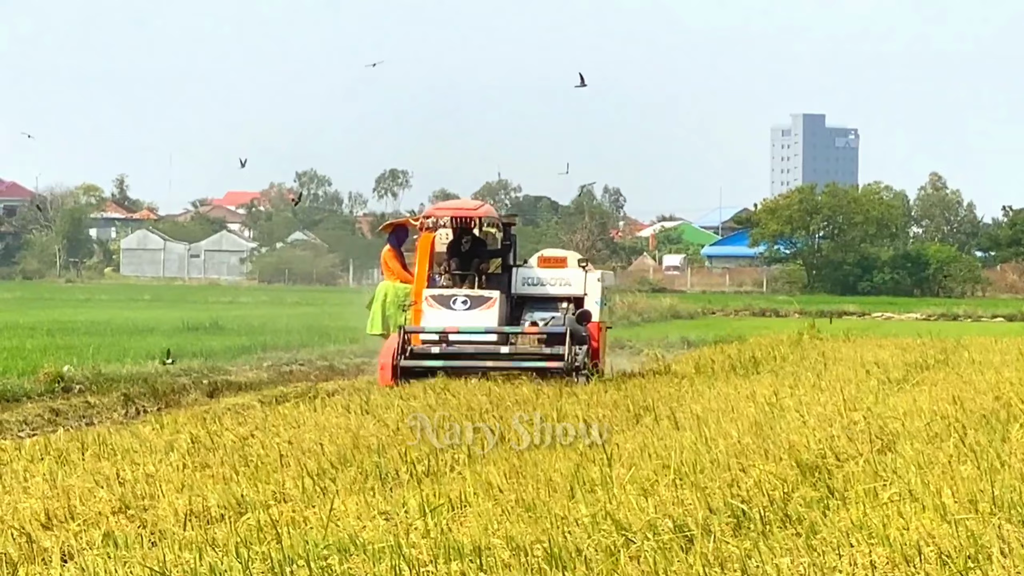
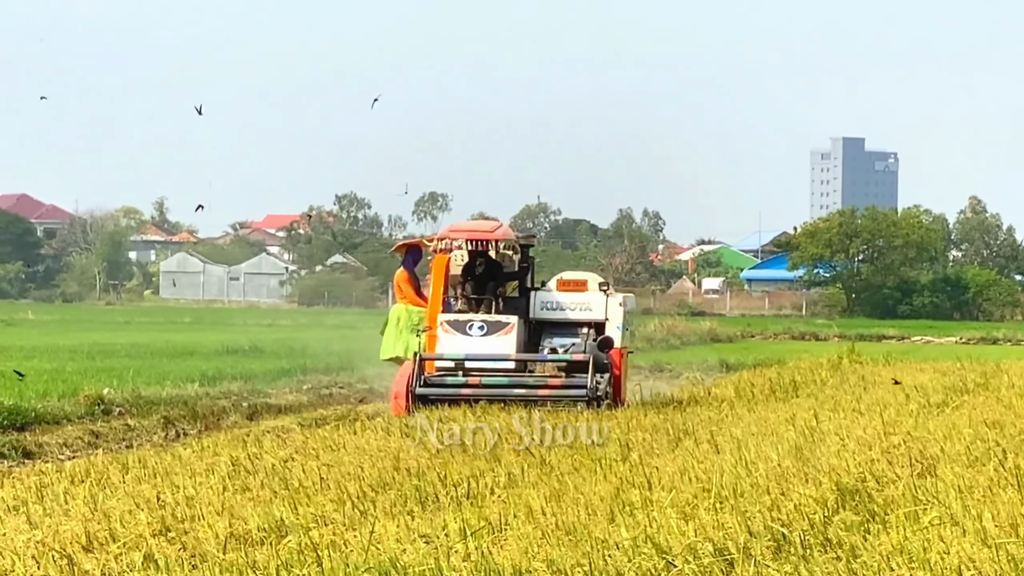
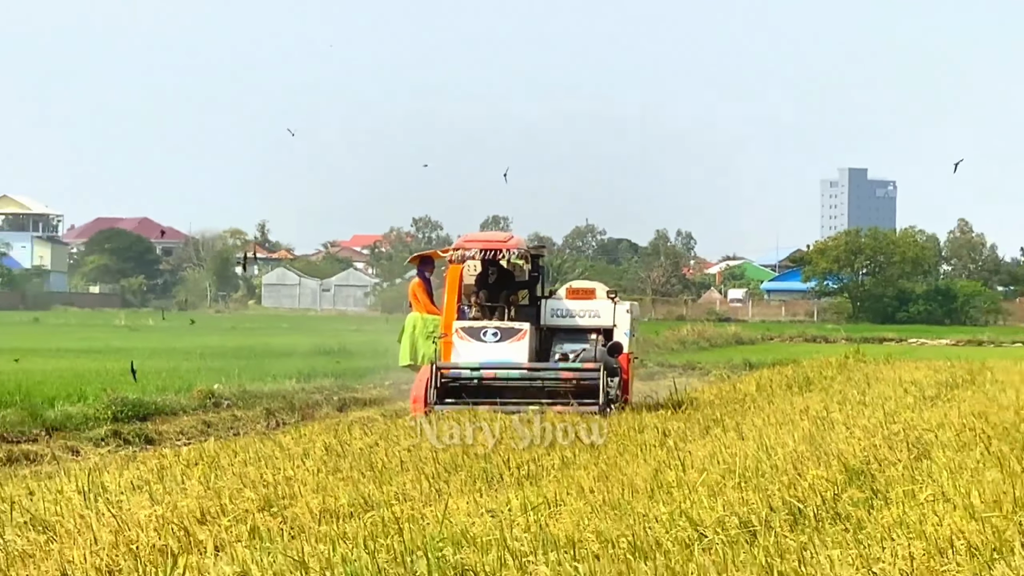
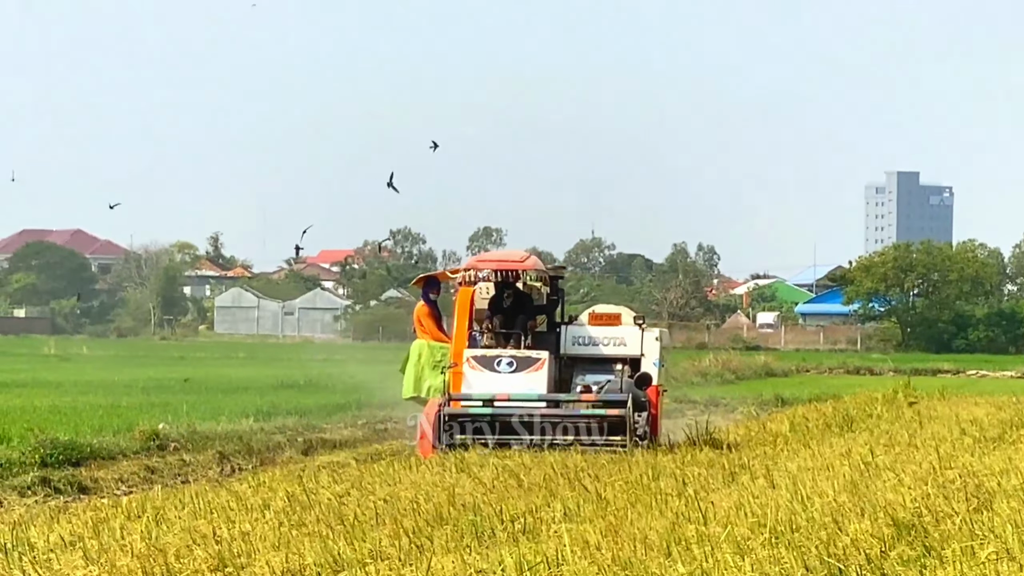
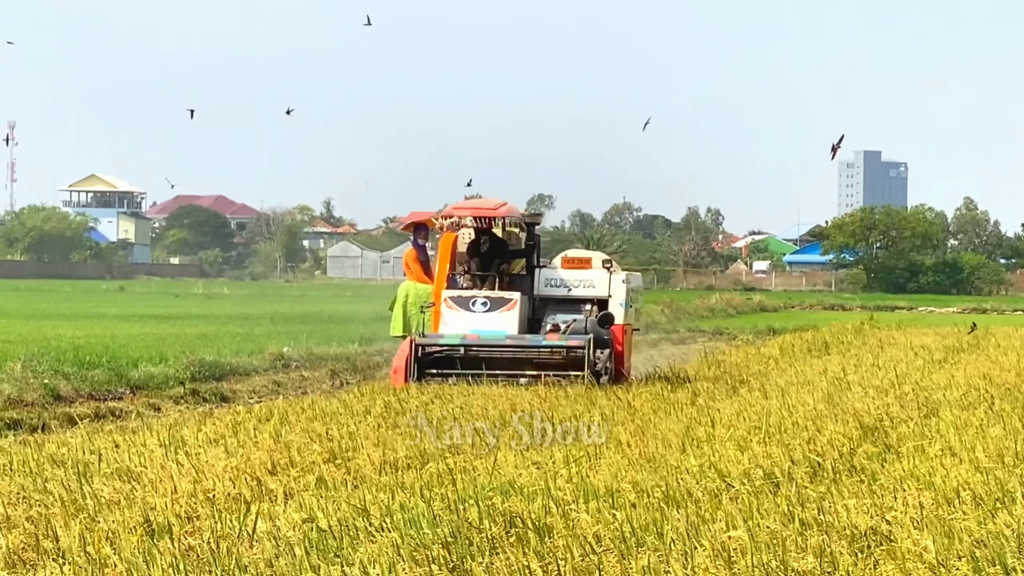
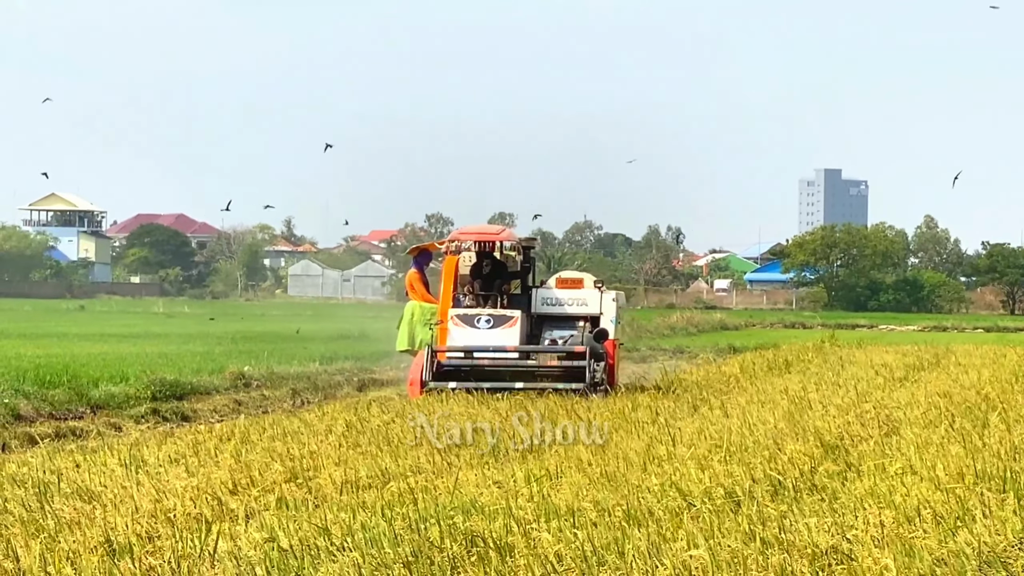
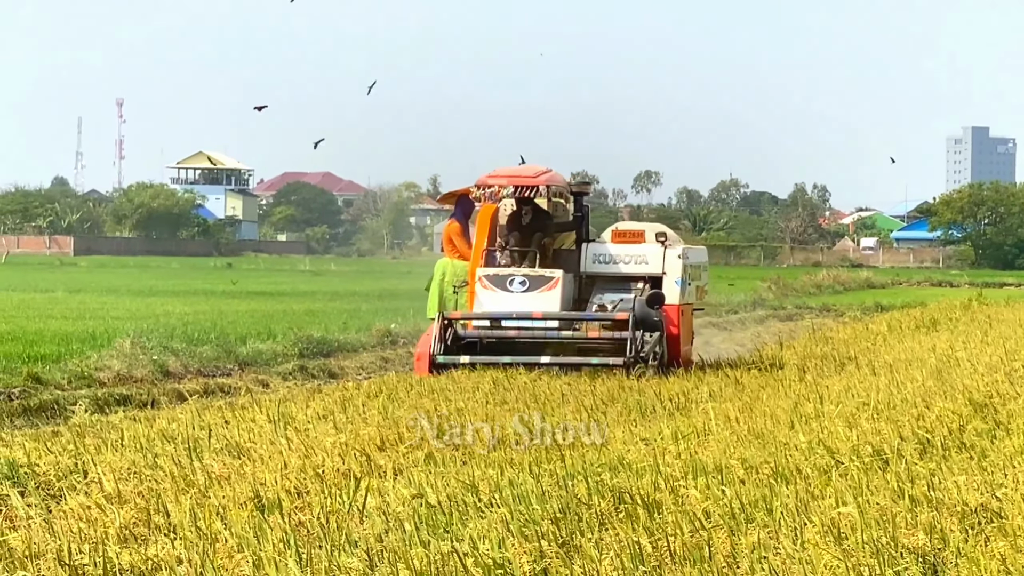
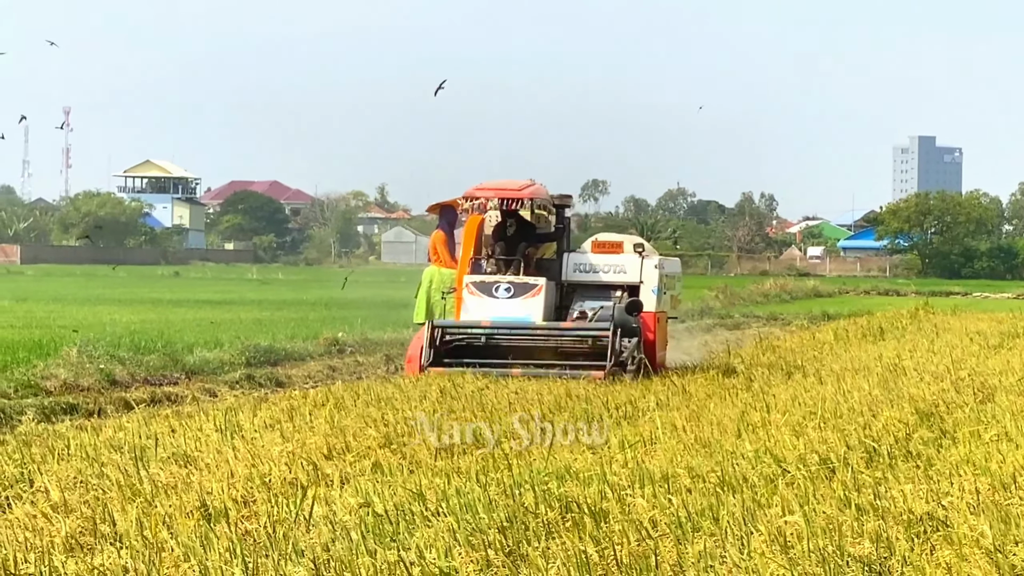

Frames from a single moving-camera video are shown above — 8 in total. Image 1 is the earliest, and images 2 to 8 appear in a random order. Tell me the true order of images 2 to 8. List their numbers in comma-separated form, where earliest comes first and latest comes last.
2, 4, 3, 6, 5, 8, 7
